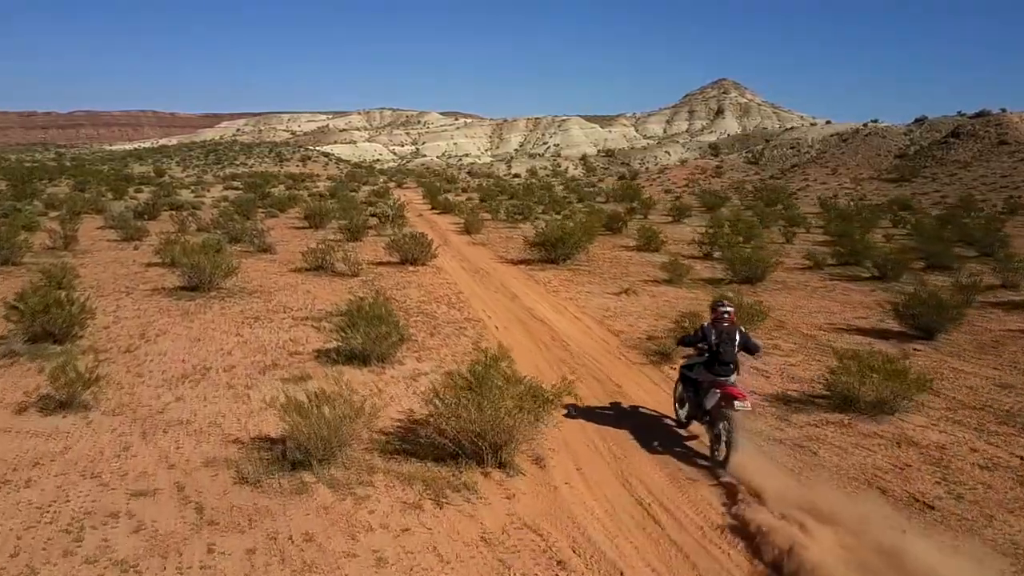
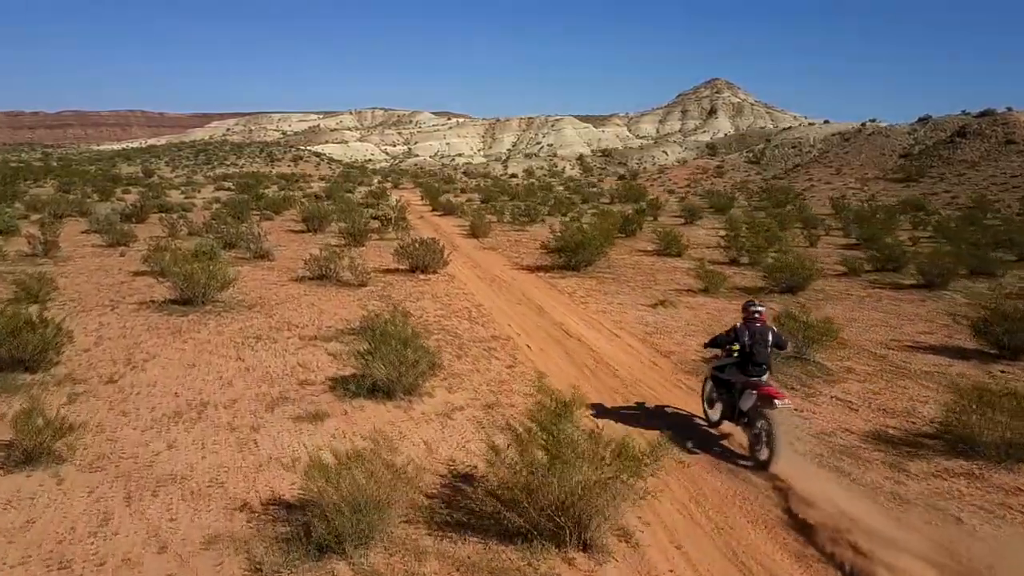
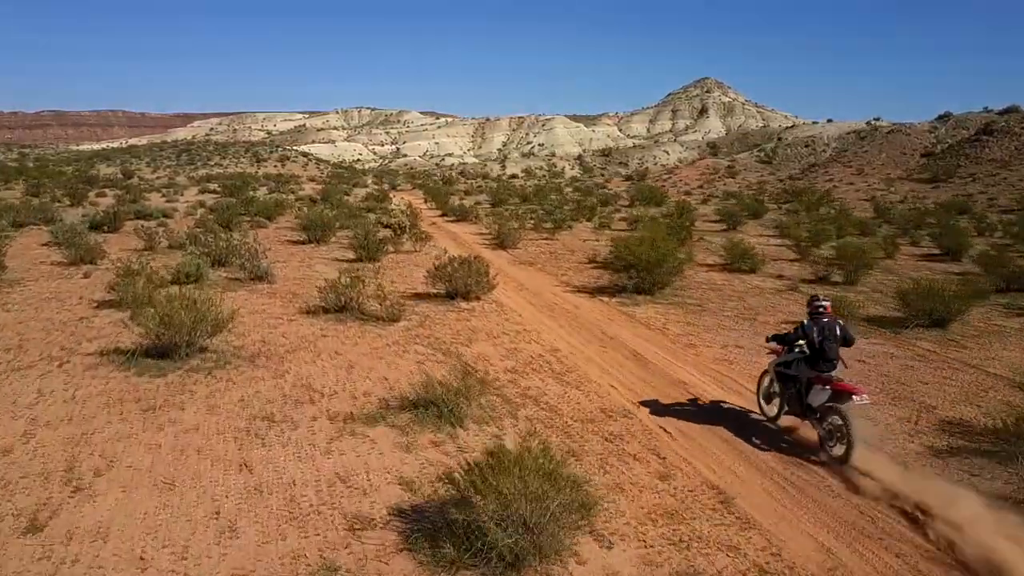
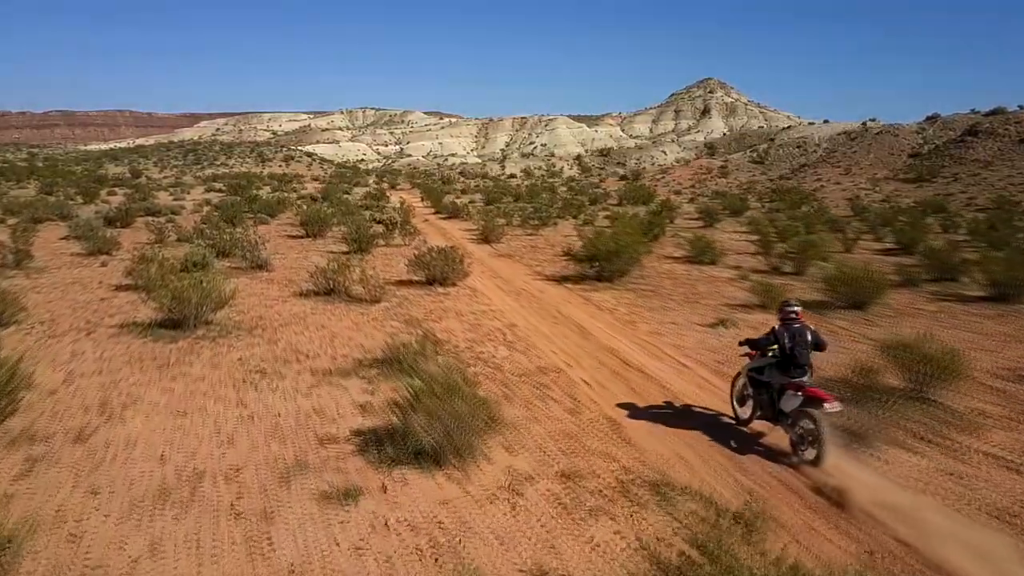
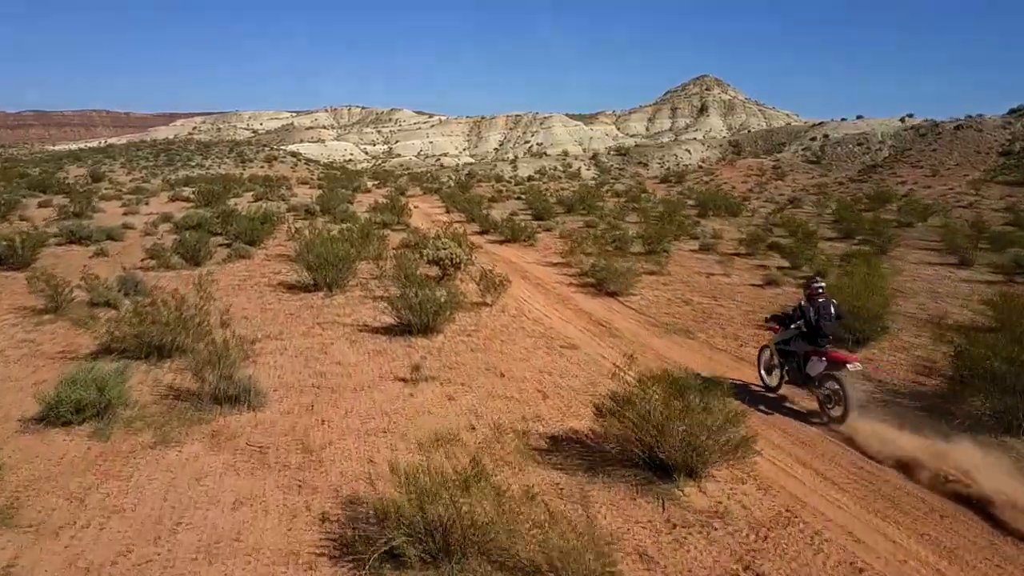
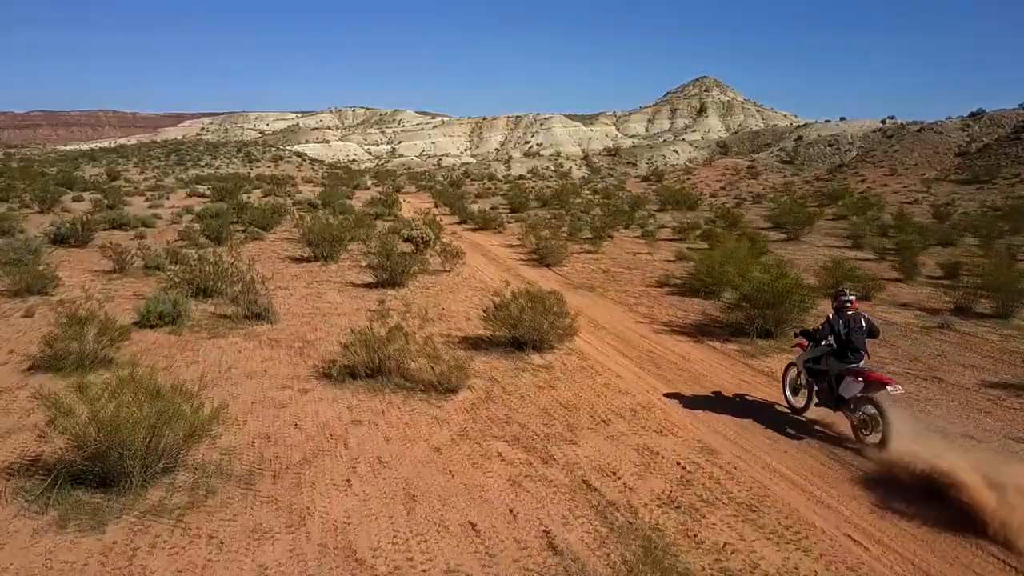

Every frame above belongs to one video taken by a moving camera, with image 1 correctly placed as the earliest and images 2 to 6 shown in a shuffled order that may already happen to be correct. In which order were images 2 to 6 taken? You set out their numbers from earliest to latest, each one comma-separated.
2, 4, 3, 6, 5
